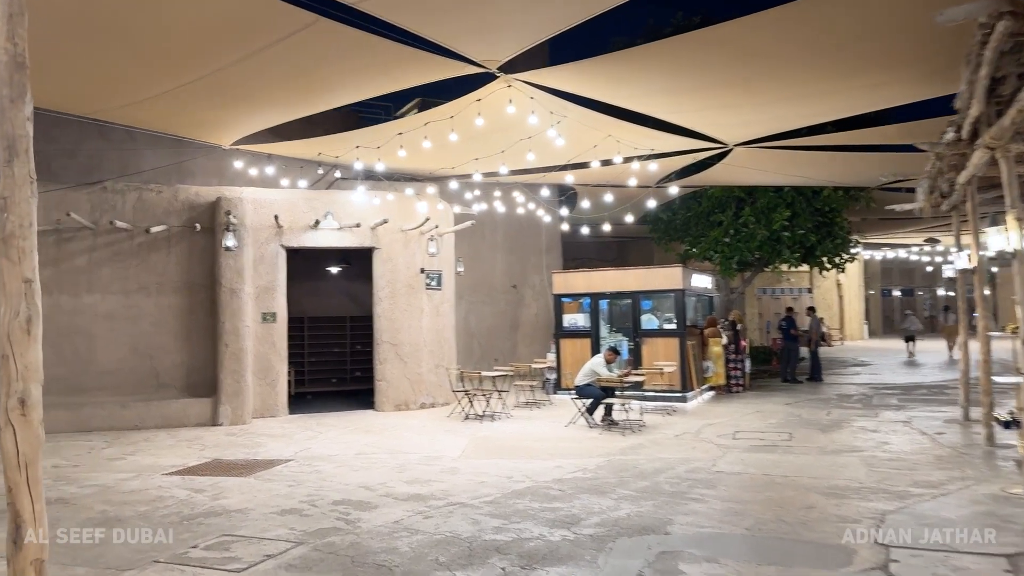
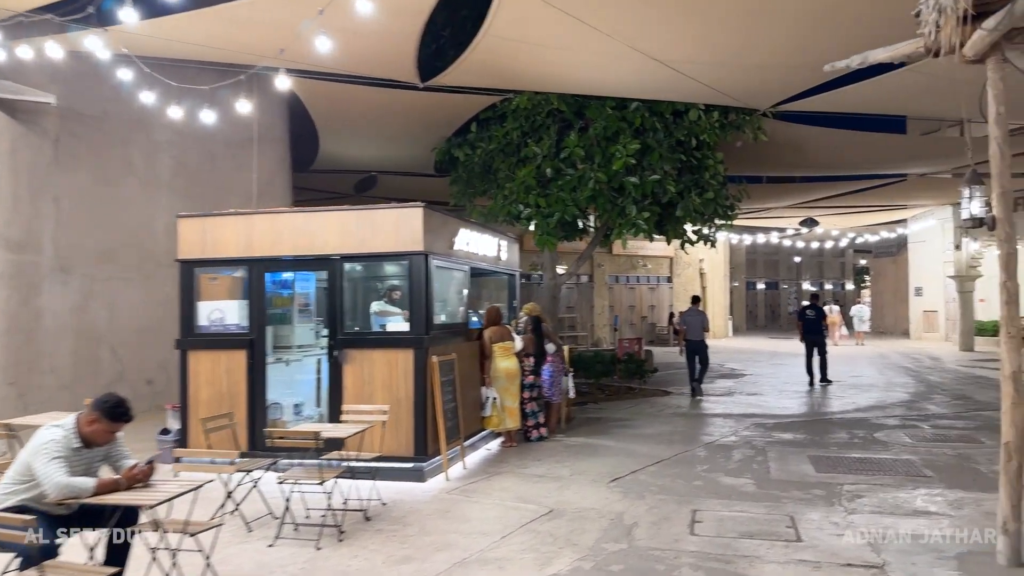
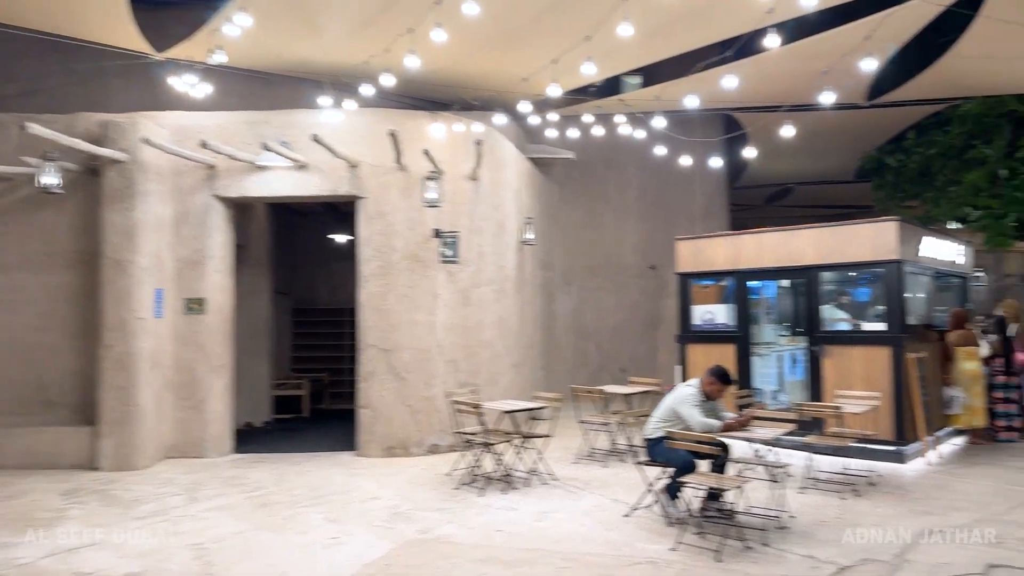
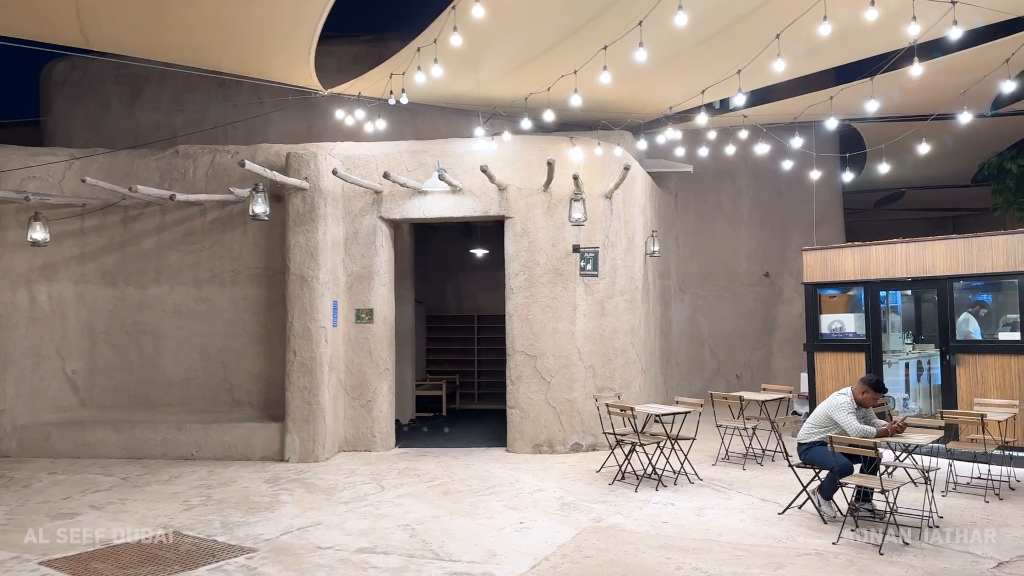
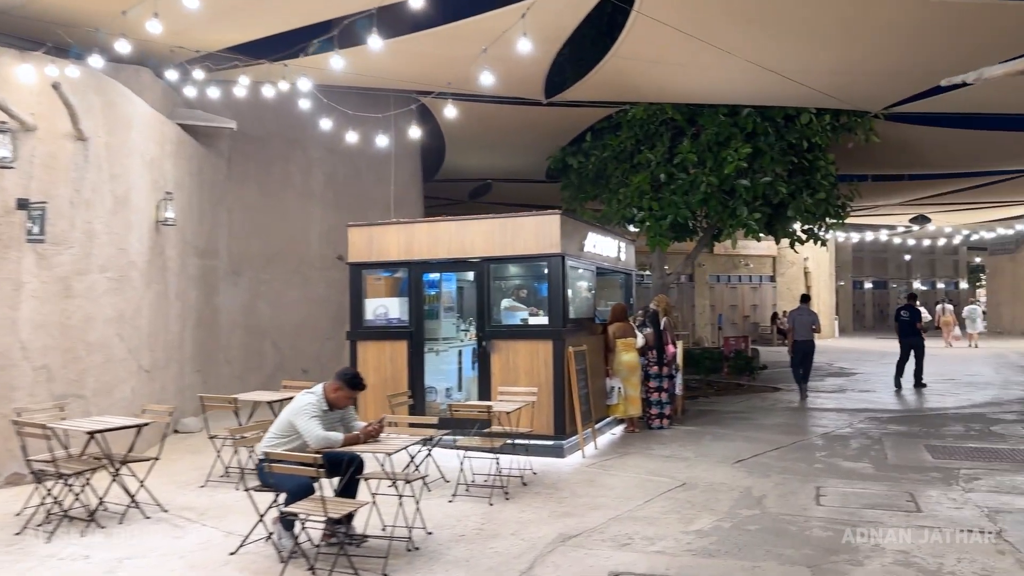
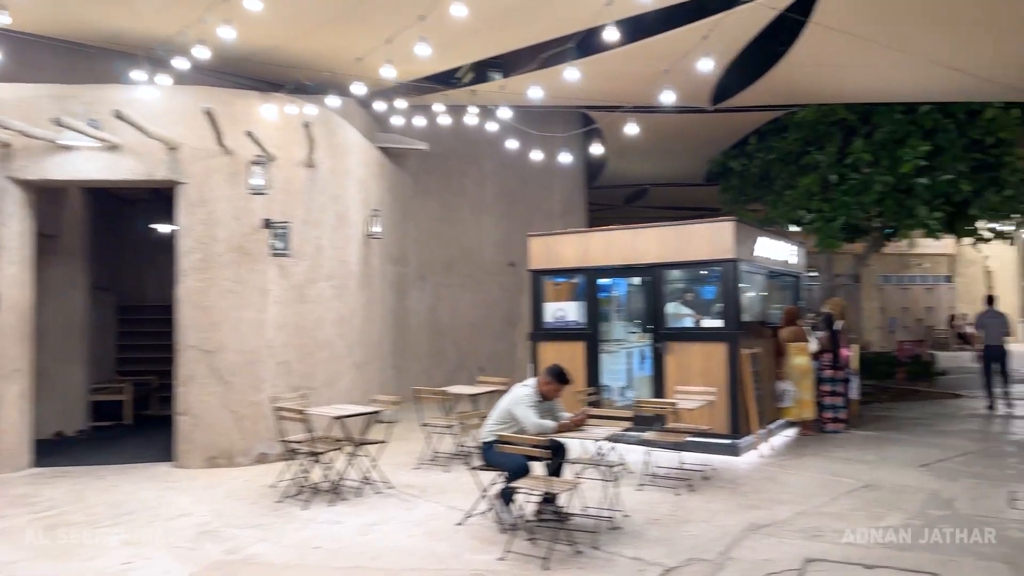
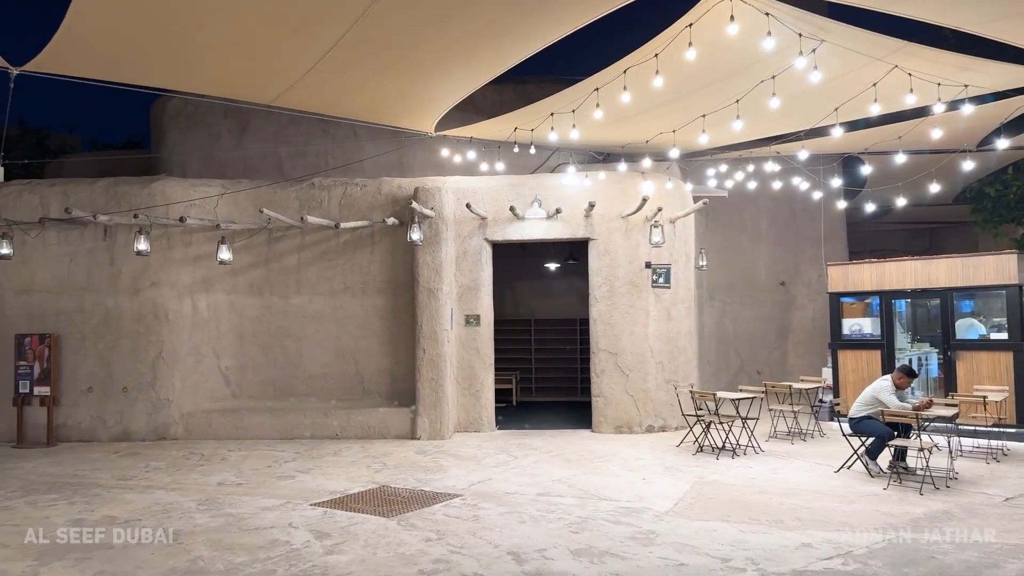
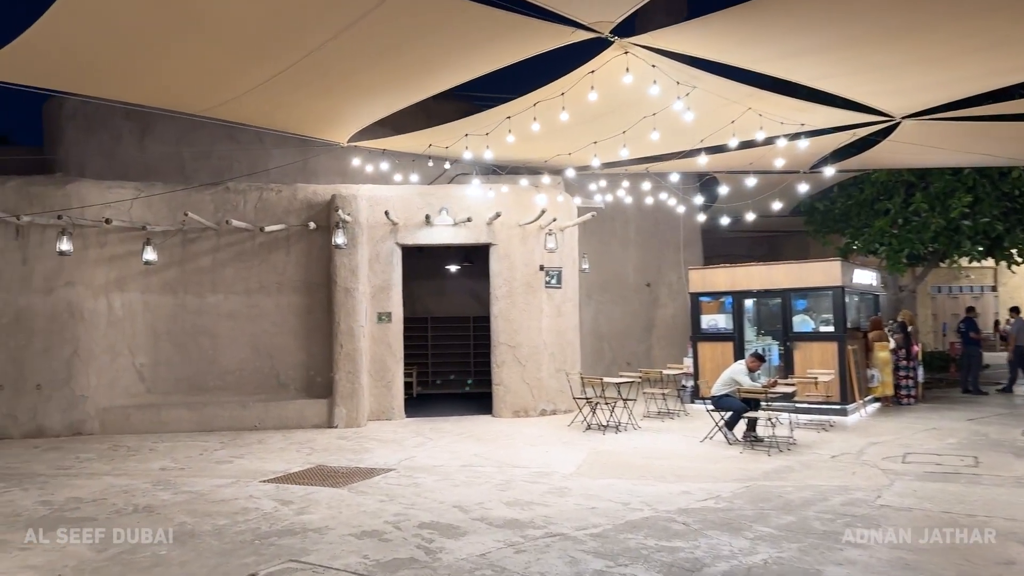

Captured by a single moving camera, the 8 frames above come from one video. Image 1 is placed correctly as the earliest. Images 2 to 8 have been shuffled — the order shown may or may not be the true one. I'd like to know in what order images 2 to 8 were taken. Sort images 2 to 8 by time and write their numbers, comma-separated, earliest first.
8, 7, 4, 3, 6, 5, 2
